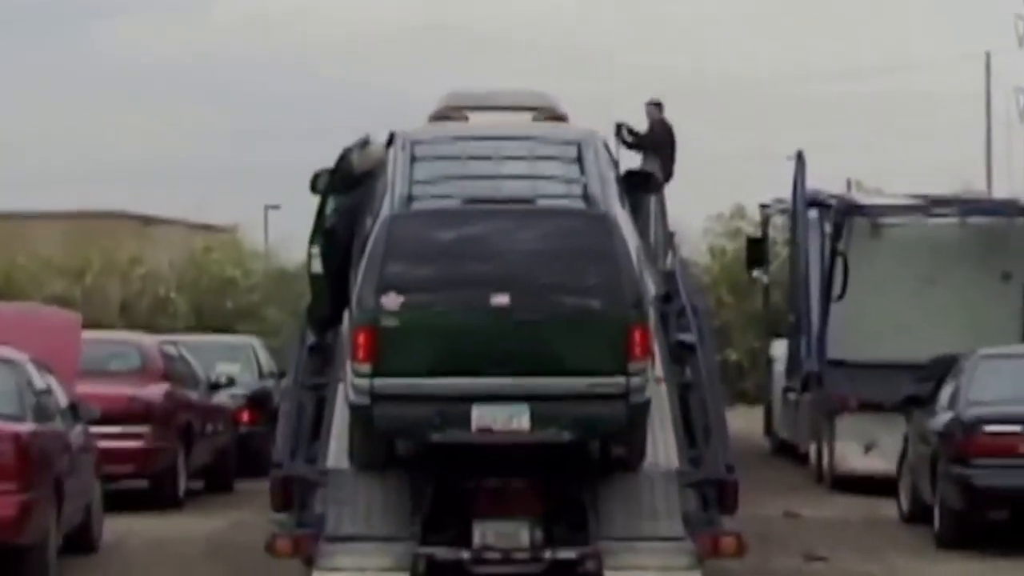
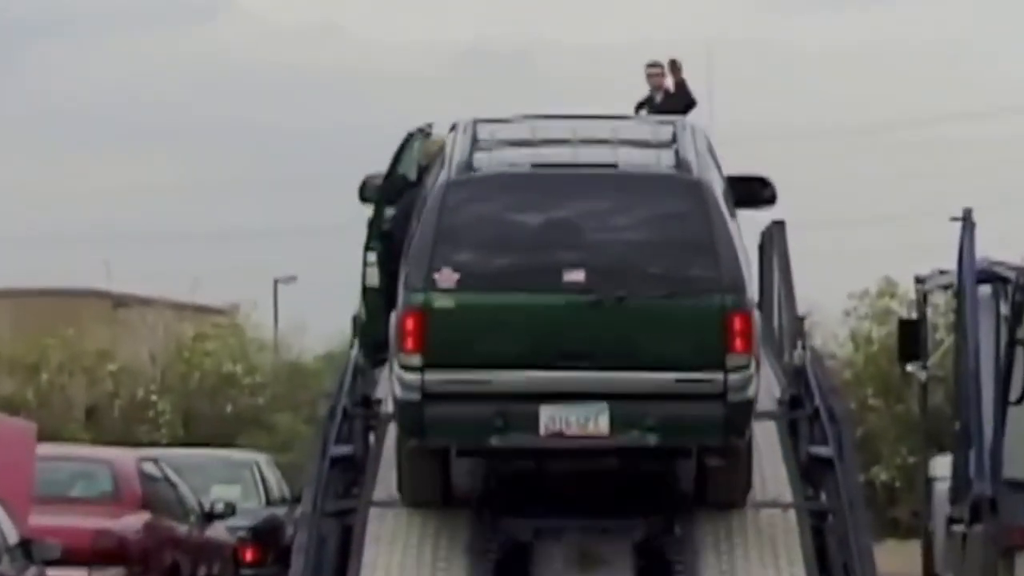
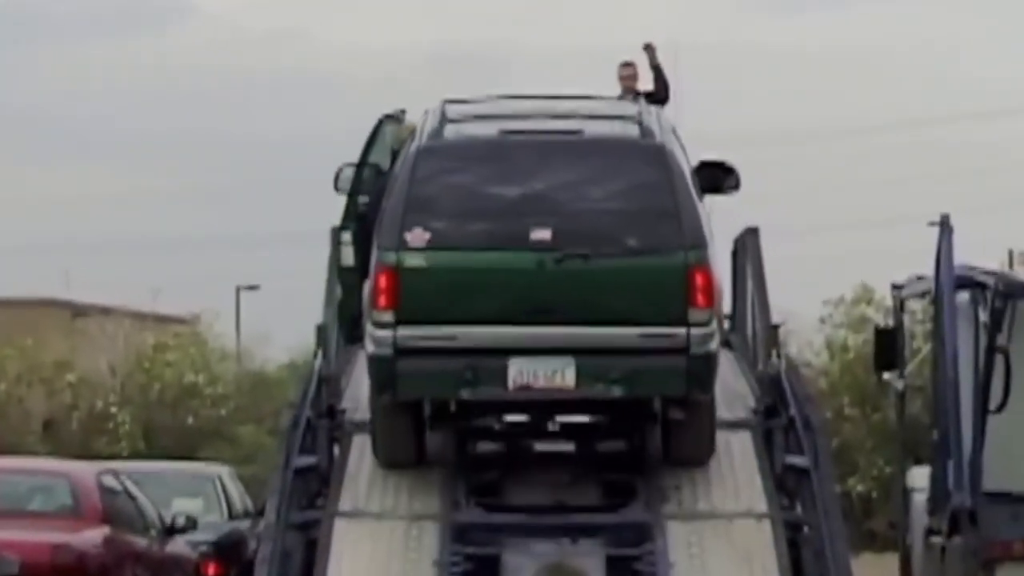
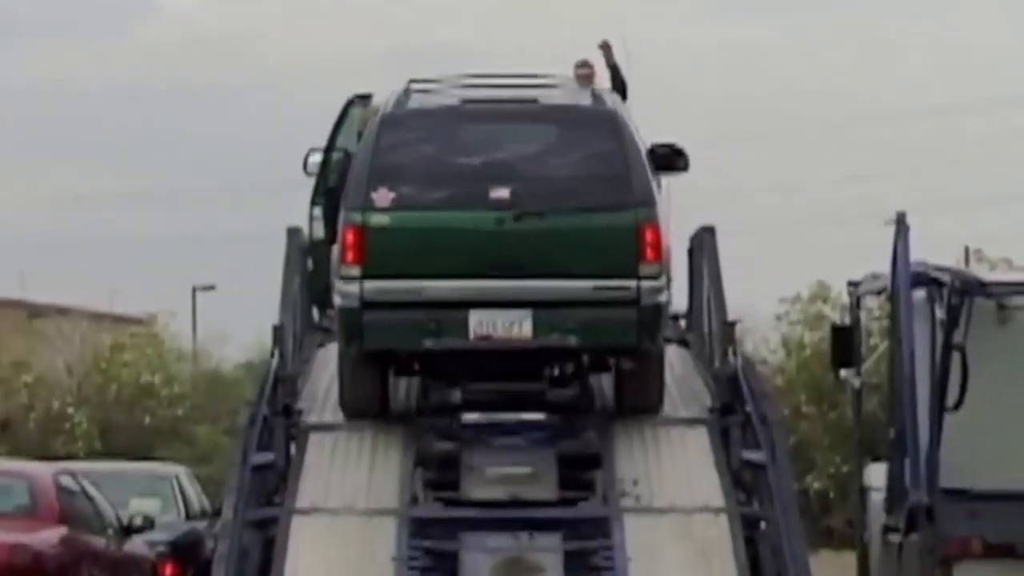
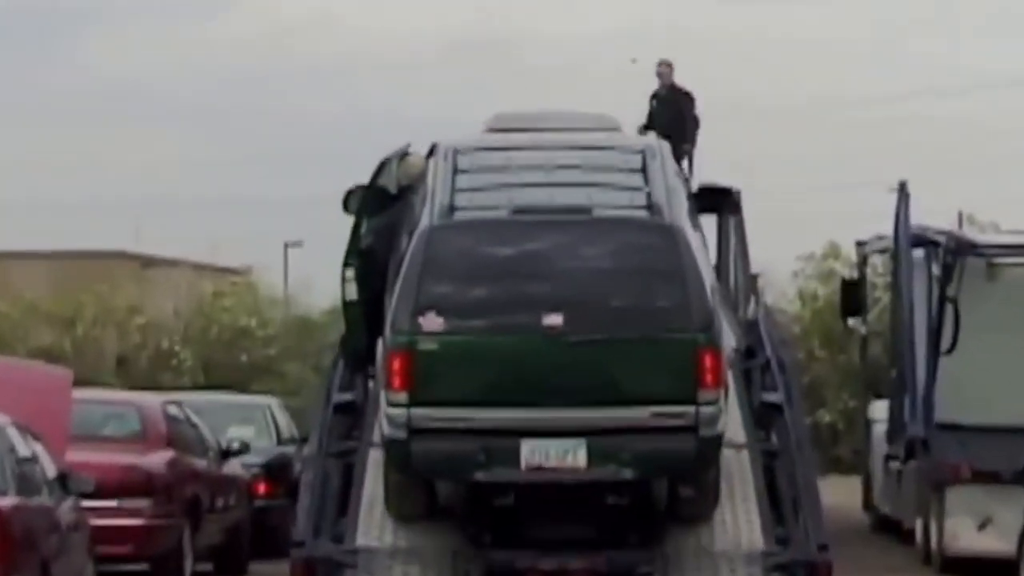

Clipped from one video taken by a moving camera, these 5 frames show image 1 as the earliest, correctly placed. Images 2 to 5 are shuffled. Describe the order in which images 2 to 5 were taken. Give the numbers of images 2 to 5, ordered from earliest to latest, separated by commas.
5, 2, 3, 4
